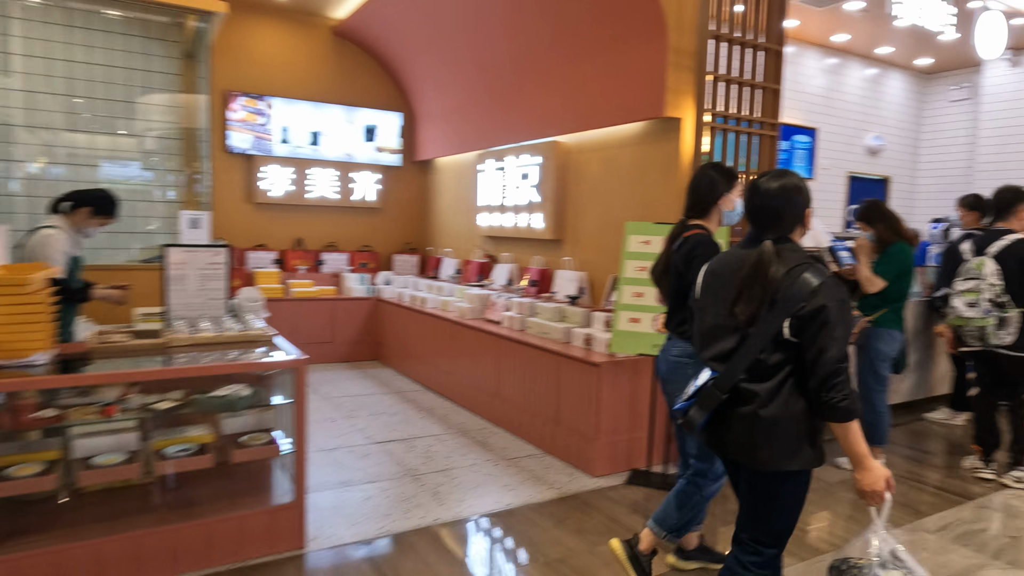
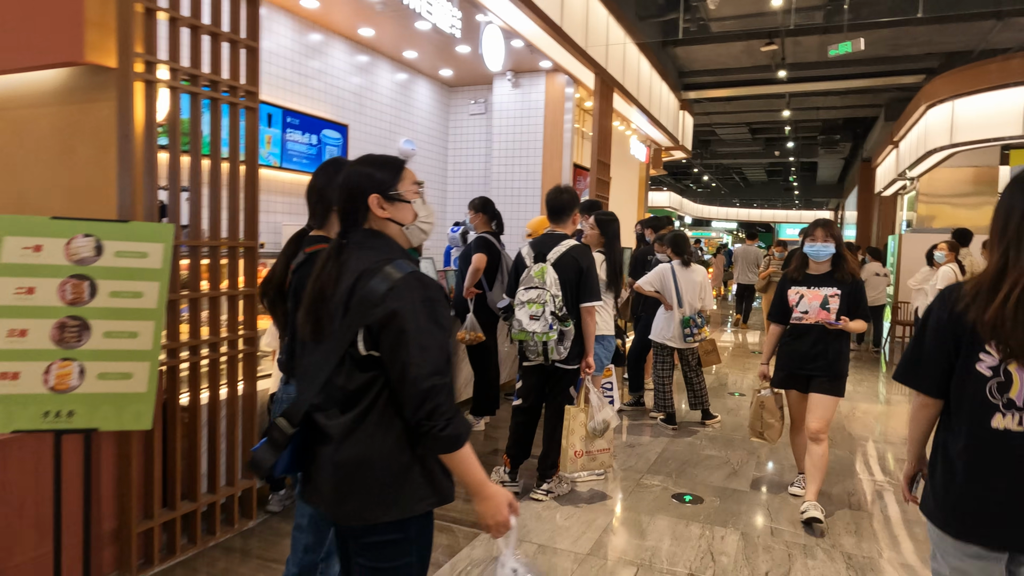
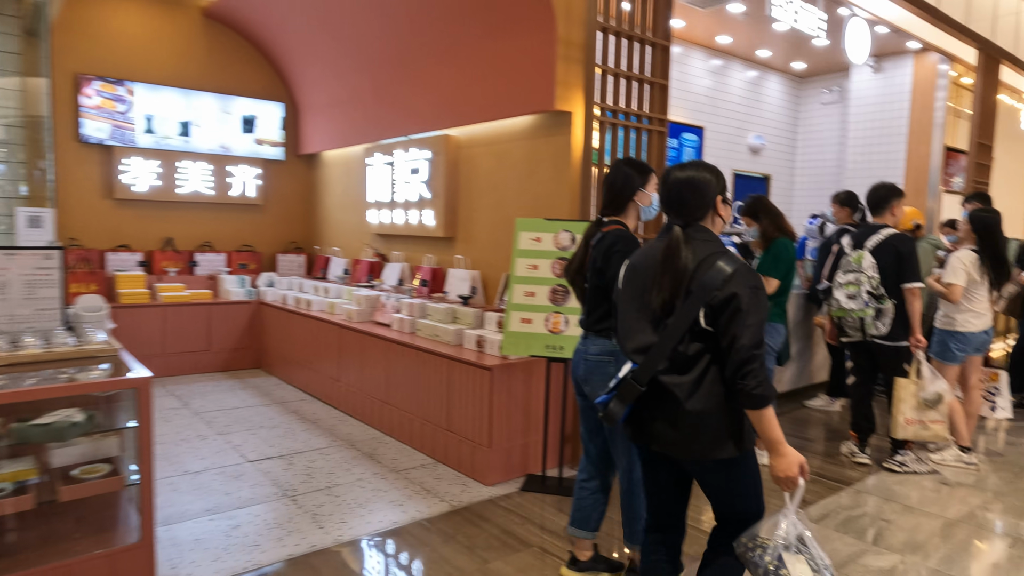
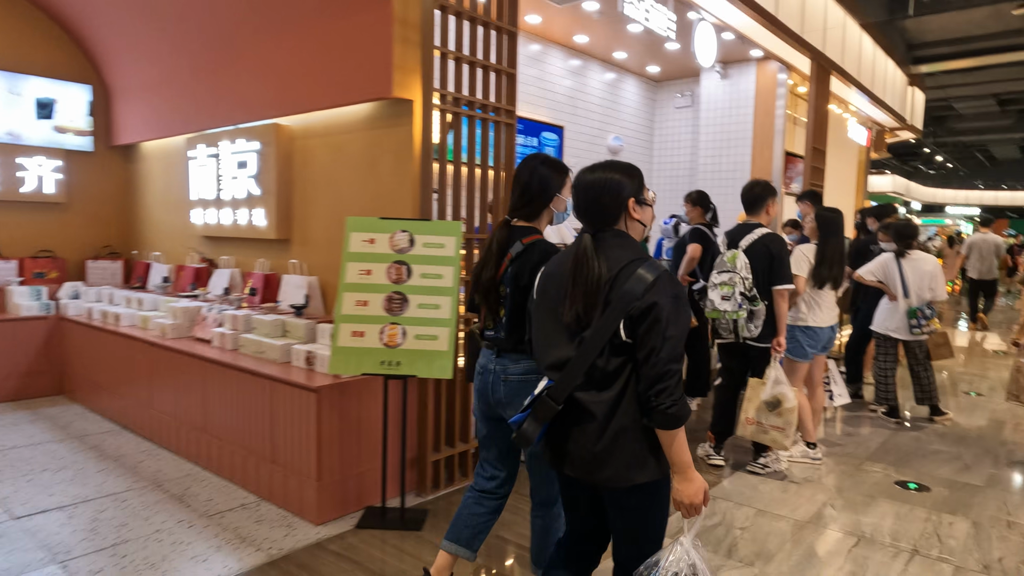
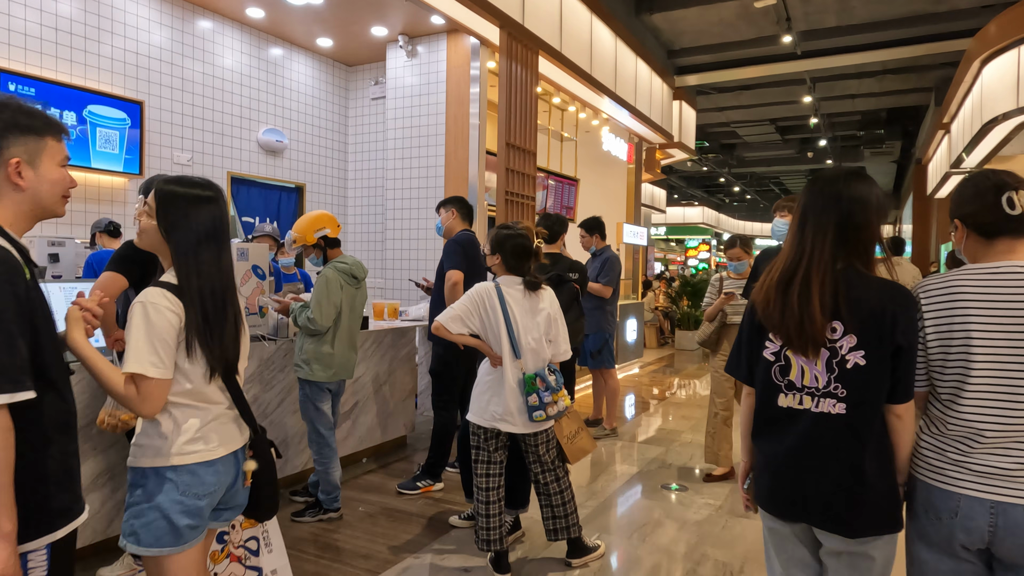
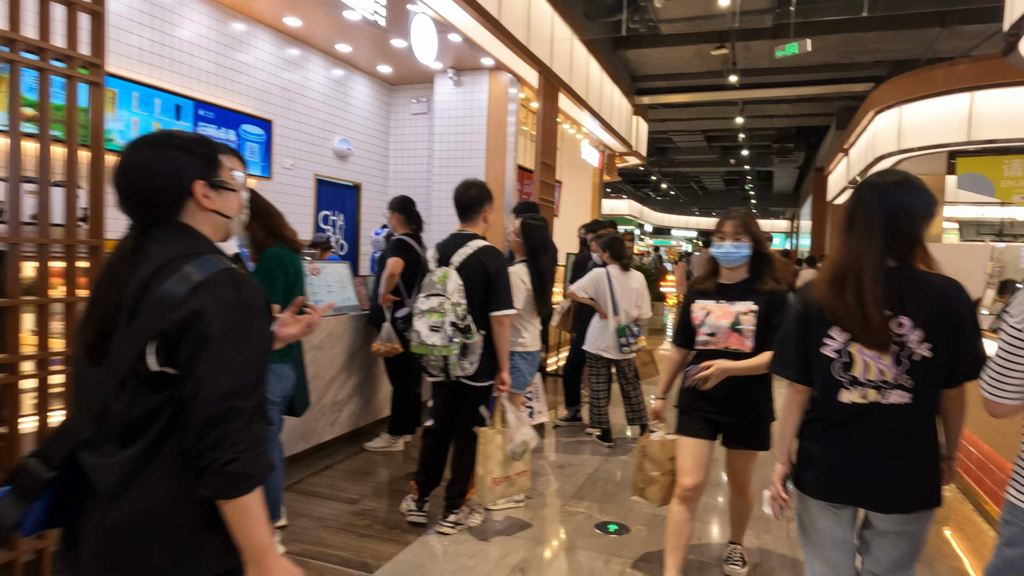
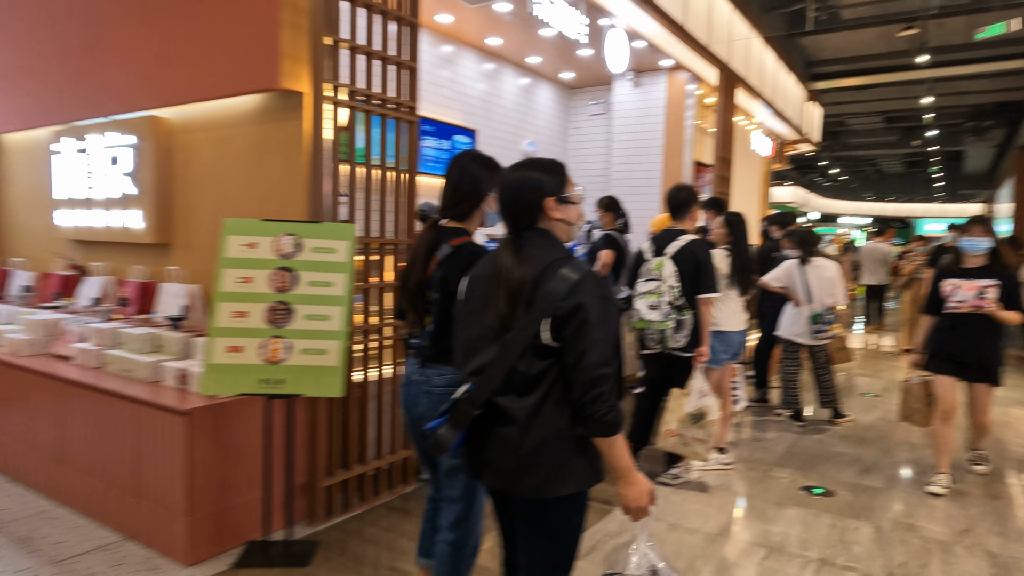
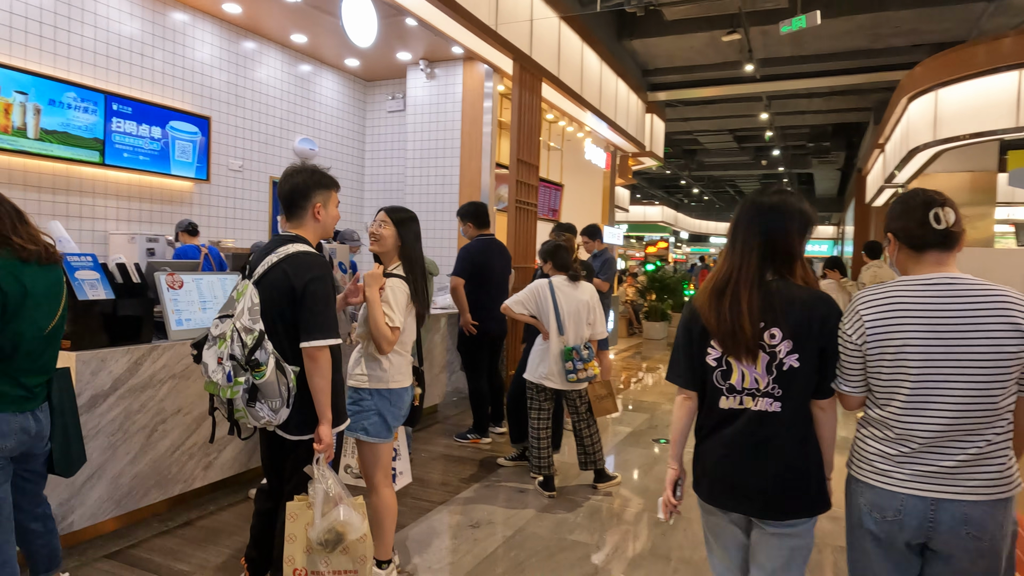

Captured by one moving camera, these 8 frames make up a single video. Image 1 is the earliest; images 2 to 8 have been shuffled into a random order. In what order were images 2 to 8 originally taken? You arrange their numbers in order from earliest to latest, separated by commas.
3, 4, 7, 2, 6, 8, 5
